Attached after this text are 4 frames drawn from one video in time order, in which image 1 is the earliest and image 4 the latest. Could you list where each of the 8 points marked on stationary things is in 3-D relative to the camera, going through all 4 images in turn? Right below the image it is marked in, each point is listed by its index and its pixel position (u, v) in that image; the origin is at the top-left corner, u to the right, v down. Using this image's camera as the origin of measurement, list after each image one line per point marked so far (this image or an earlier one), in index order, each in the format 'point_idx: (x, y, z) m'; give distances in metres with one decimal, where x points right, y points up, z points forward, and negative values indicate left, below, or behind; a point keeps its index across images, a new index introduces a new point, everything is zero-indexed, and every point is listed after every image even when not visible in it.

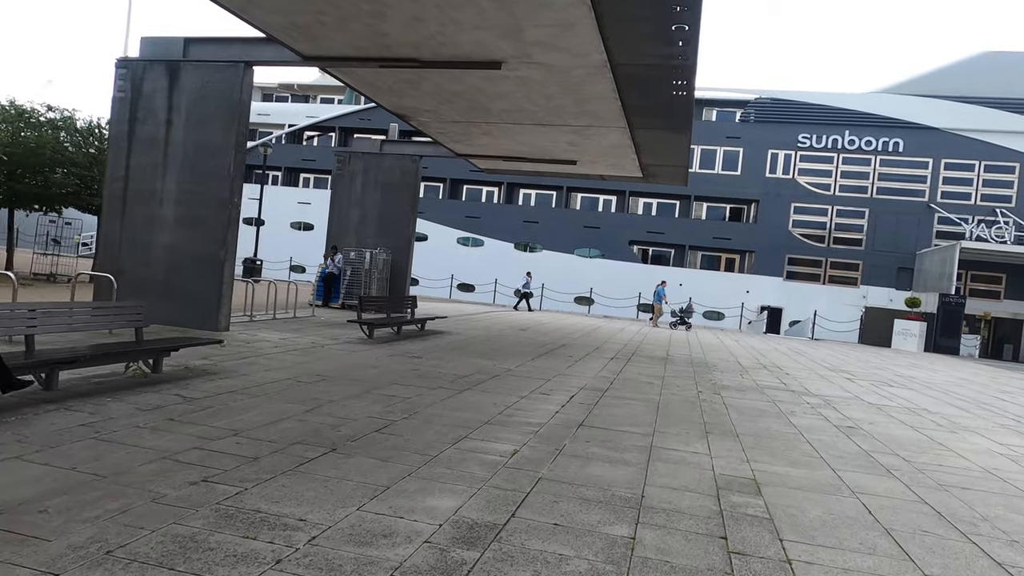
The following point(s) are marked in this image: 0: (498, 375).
0: (-0.2, -1.2, +8.7) m
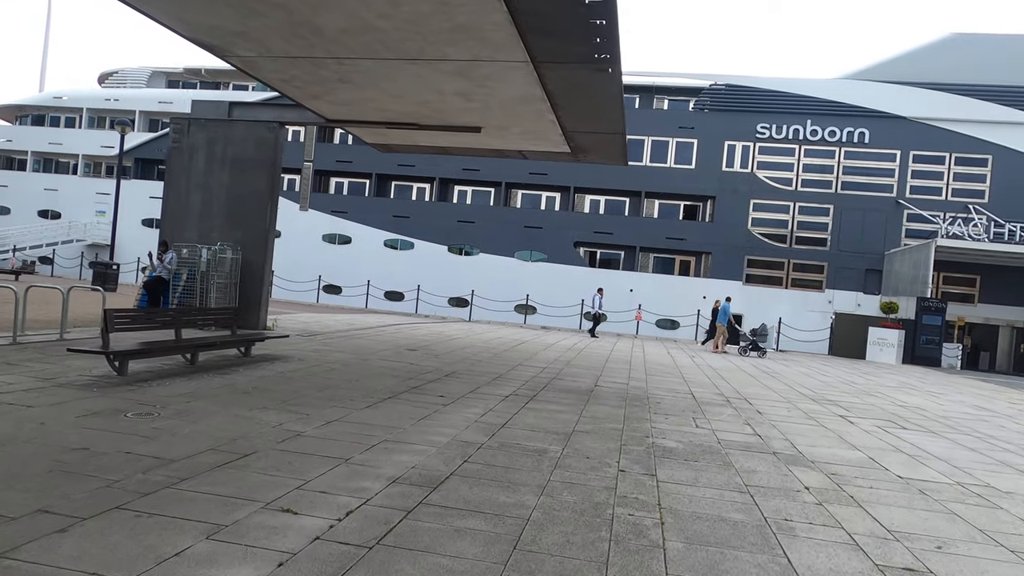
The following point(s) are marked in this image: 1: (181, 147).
0: (-1.9, -1.2, +4.7) m
1: (-6.8, +2.9, +13.5) m
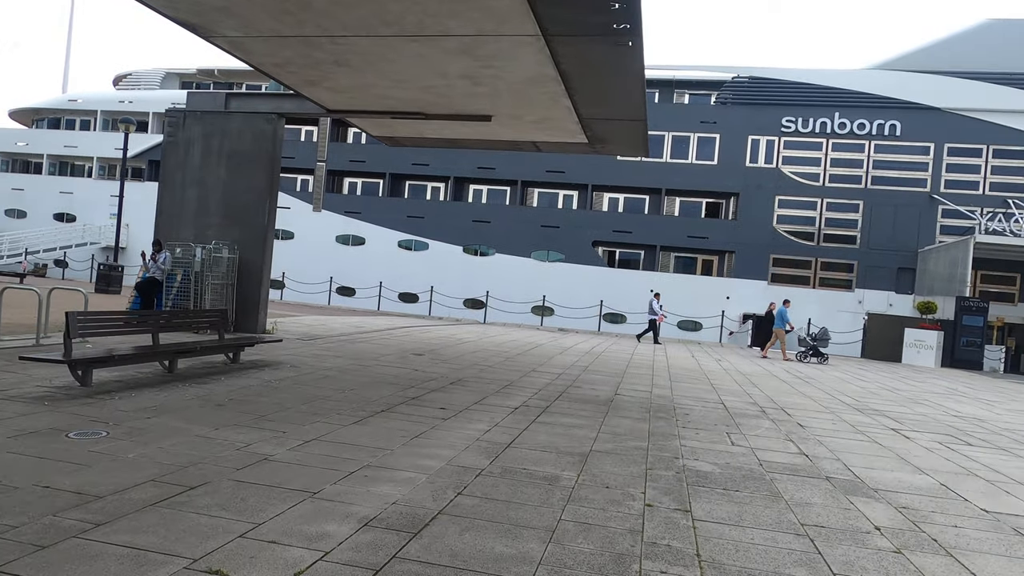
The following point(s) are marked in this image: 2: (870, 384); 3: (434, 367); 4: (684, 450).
0: (-1.9, -1.2, +3.9) m
1: (-6.5, +2.8, +12.9) m
2: (+7.1, -1.9, +13.2) m
3: (-1.2, -1.2, +10.3) m
4: (+1.5, -1.5, +6.0) m
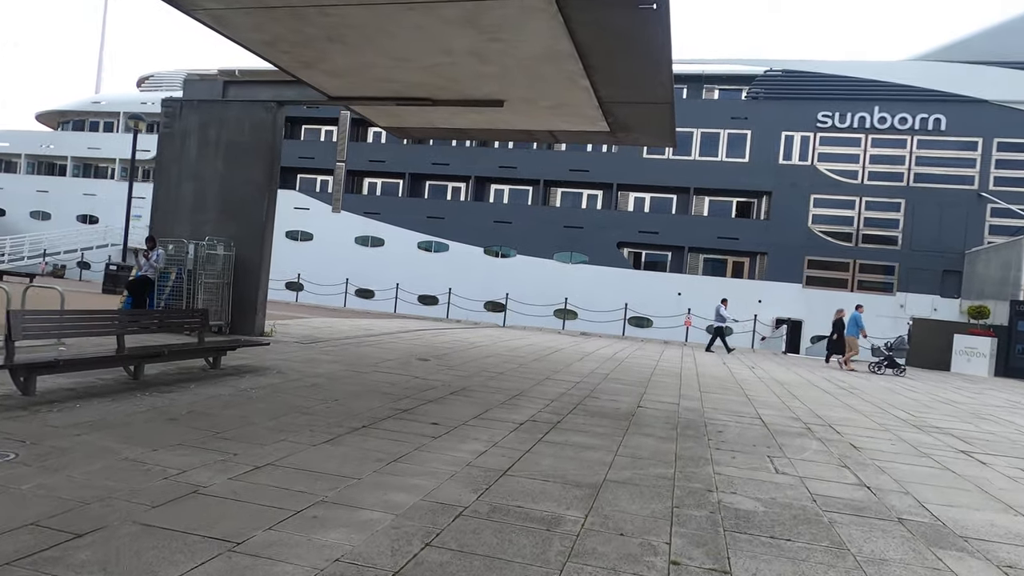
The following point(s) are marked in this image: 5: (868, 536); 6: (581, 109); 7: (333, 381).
0: (-2.0, -1.1, +3.0) m
1: (-6.2, +2.9, +12.2) m
2: (+7.4, -1.9, +11.9) m
3: (-1.0, -1.2, +9.4) m
4: (+1.5, -1.4, +5.0) m
5: (+2.1, -1.4, +3.9) m
6: (+1.1, +2.9, +10.8) m
7: (-2.2, -1.1, +8.0) m
